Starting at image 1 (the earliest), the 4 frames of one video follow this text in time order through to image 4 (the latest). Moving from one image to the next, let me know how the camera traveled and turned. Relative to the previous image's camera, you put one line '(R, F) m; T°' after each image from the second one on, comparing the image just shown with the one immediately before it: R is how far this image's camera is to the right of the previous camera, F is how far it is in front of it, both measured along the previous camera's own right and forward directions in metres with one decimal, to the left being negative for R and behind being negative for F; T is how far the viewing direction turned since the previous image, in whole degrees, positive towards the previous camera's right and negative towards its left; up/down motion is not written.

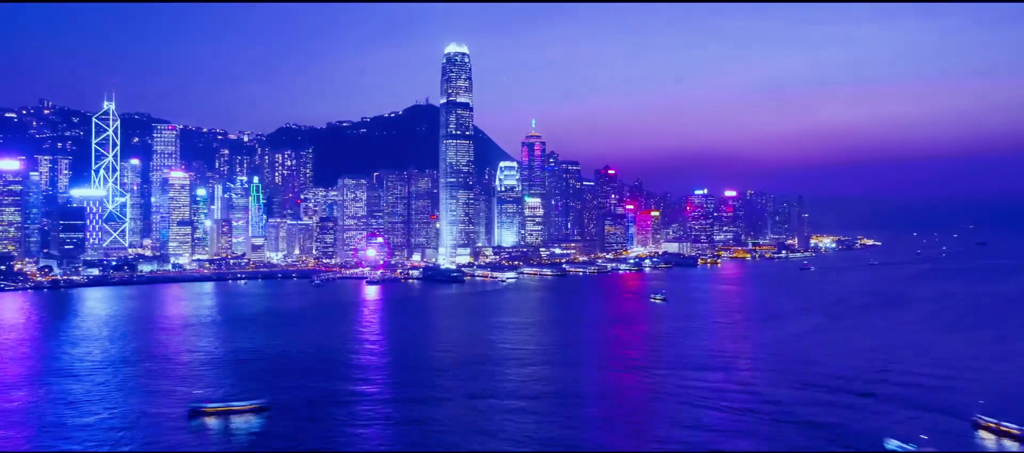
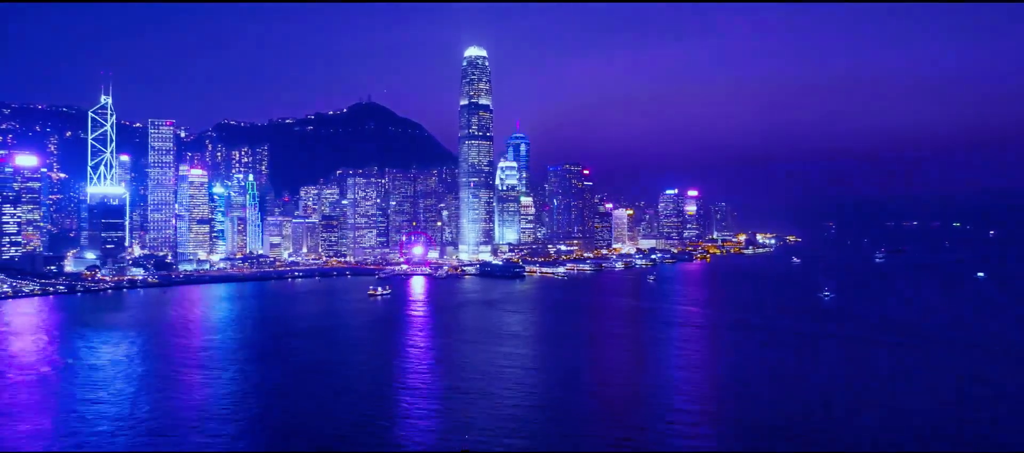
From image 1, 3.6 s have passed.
(-2.3, -0.4) m; +9°
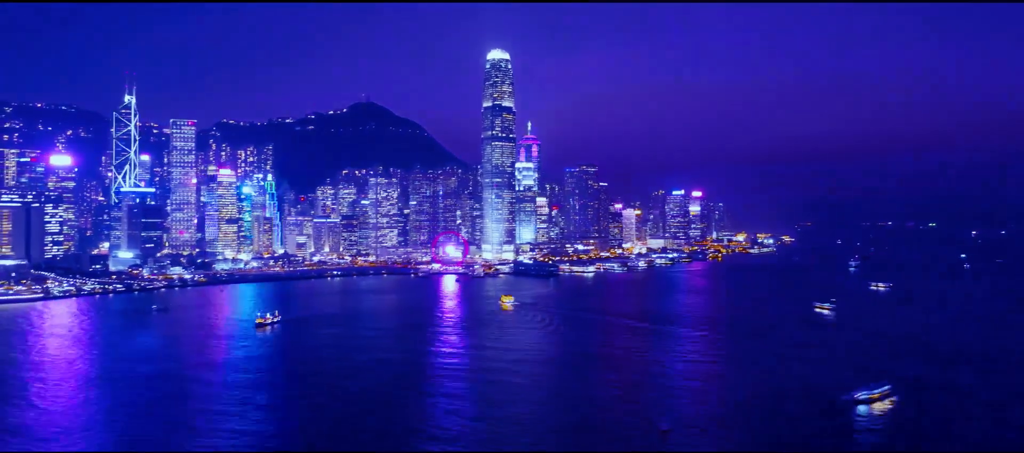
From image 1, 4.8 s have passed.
(-0.8, -0.2) m; +2°
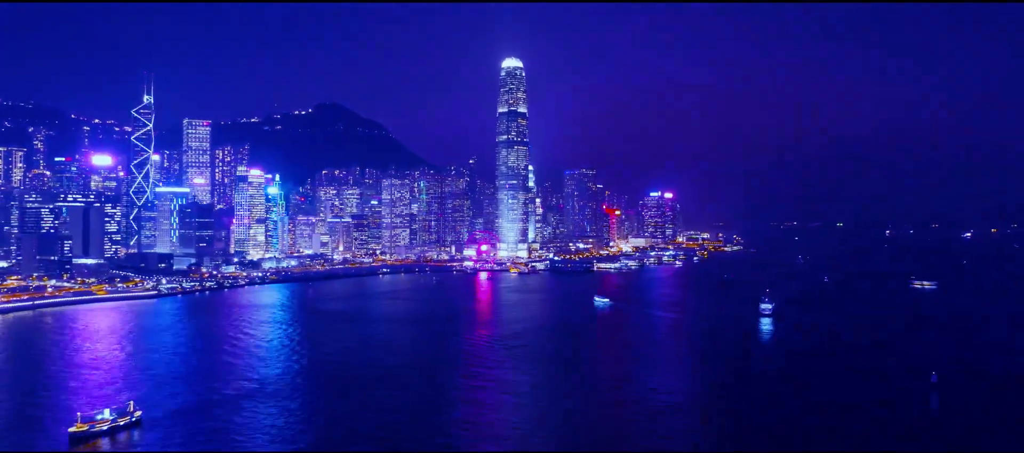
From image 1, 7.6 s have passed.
(-1.8, -0.6) m; +6°
